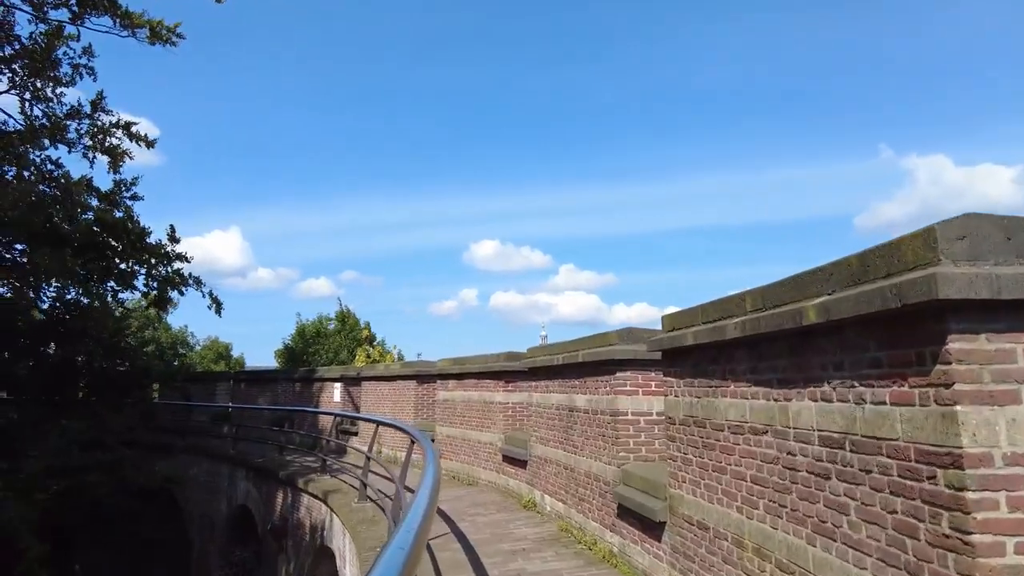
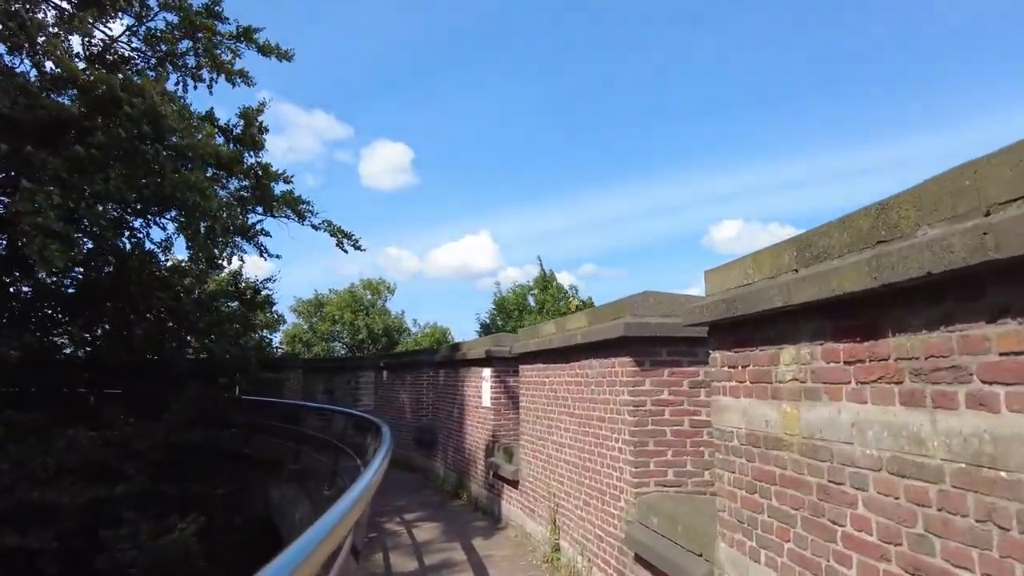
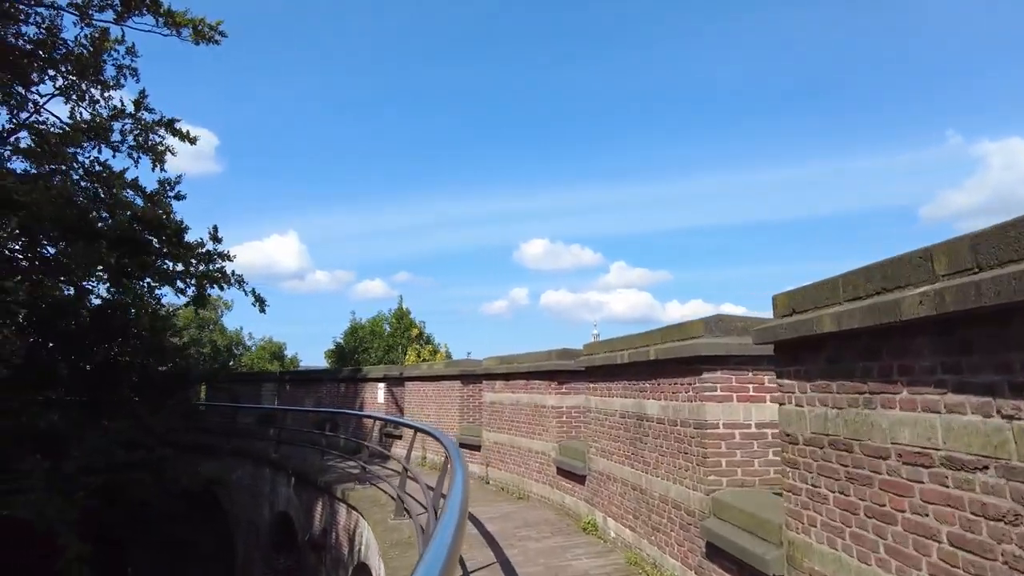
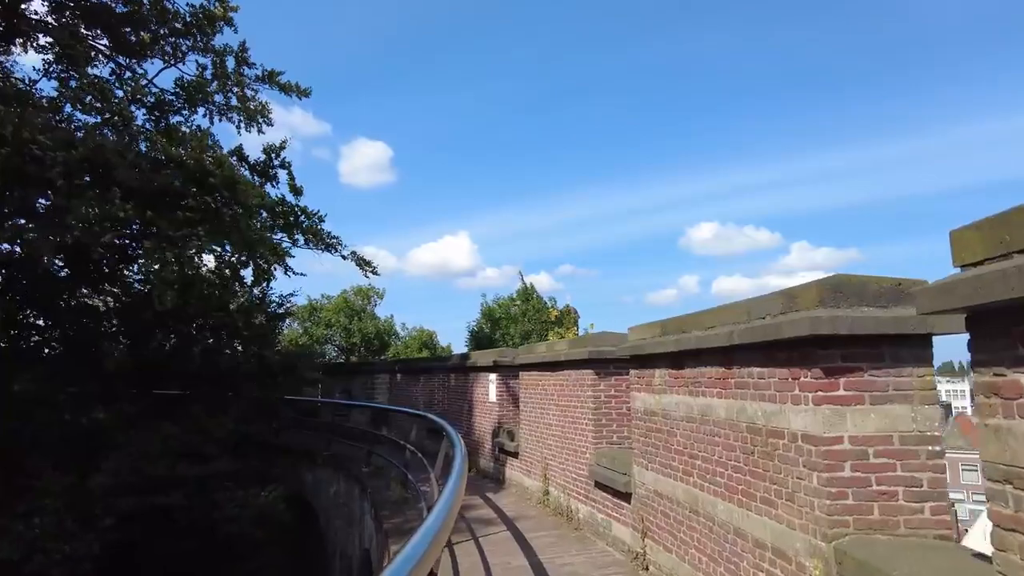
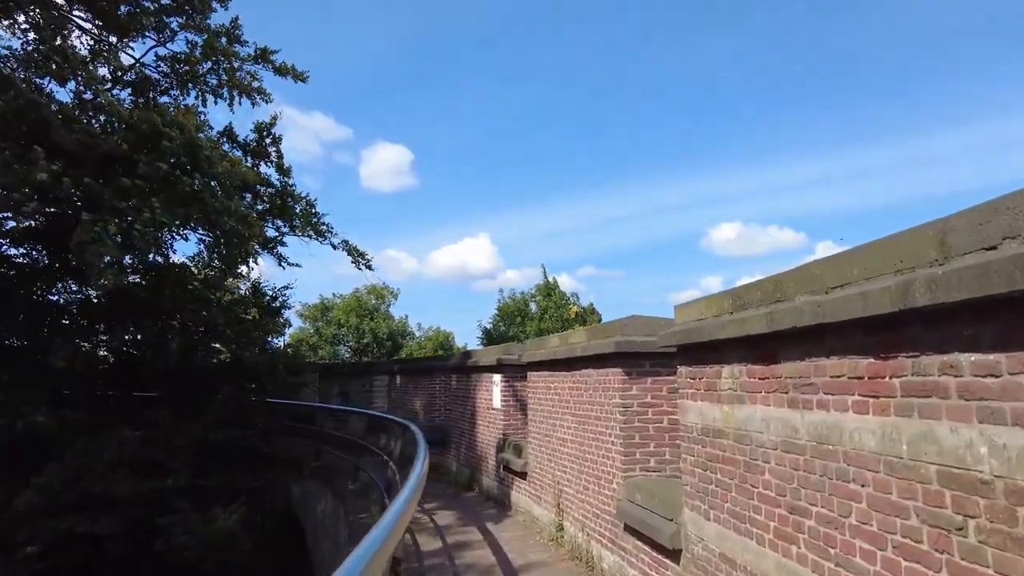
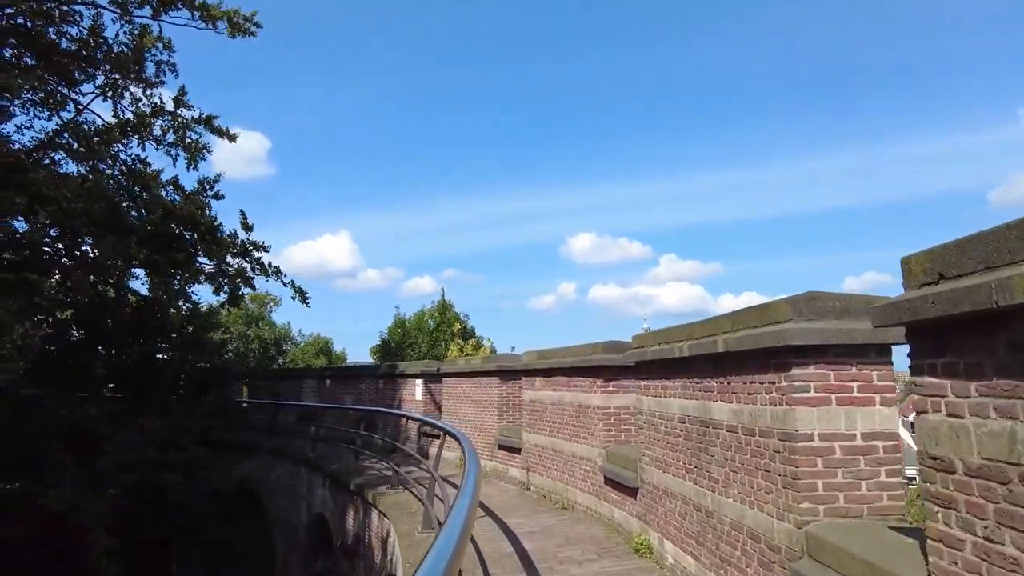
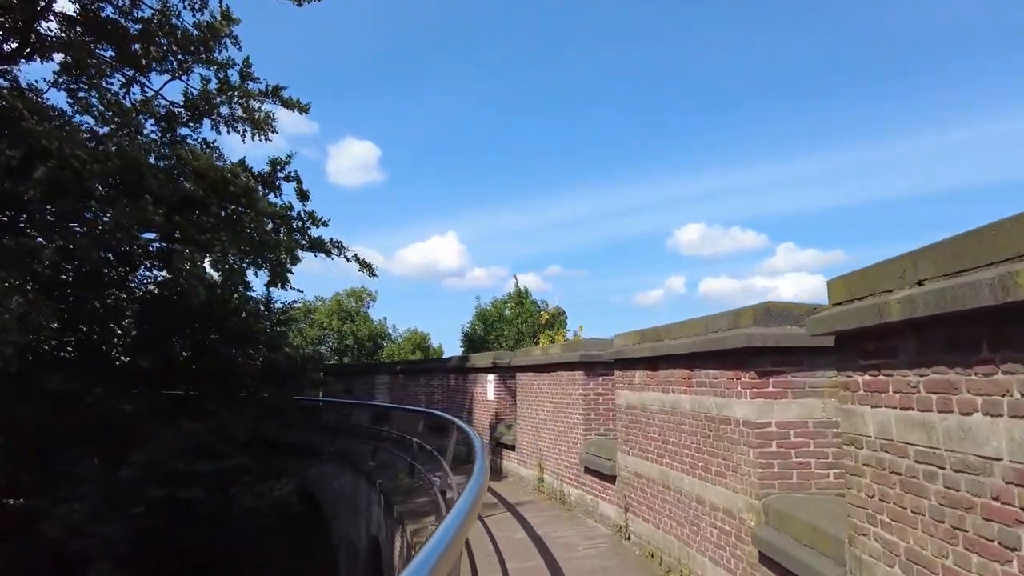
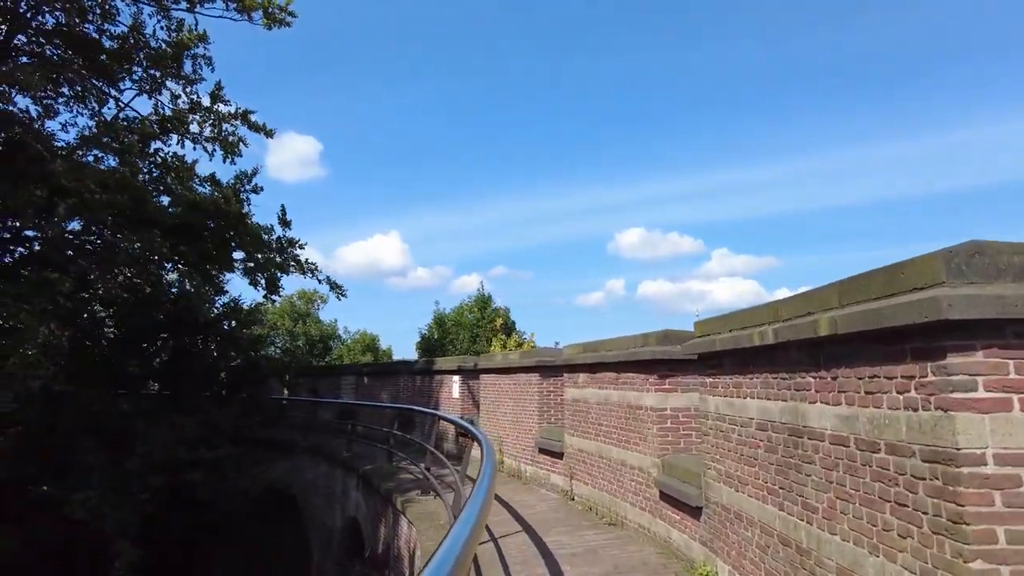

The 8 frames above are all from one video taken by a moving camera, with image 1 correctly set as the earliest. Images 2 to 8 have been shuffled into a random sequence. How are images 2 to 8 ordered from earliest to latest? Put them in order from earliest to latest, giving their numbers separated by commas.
3, 6, 8, 7, 4, 5, 2
